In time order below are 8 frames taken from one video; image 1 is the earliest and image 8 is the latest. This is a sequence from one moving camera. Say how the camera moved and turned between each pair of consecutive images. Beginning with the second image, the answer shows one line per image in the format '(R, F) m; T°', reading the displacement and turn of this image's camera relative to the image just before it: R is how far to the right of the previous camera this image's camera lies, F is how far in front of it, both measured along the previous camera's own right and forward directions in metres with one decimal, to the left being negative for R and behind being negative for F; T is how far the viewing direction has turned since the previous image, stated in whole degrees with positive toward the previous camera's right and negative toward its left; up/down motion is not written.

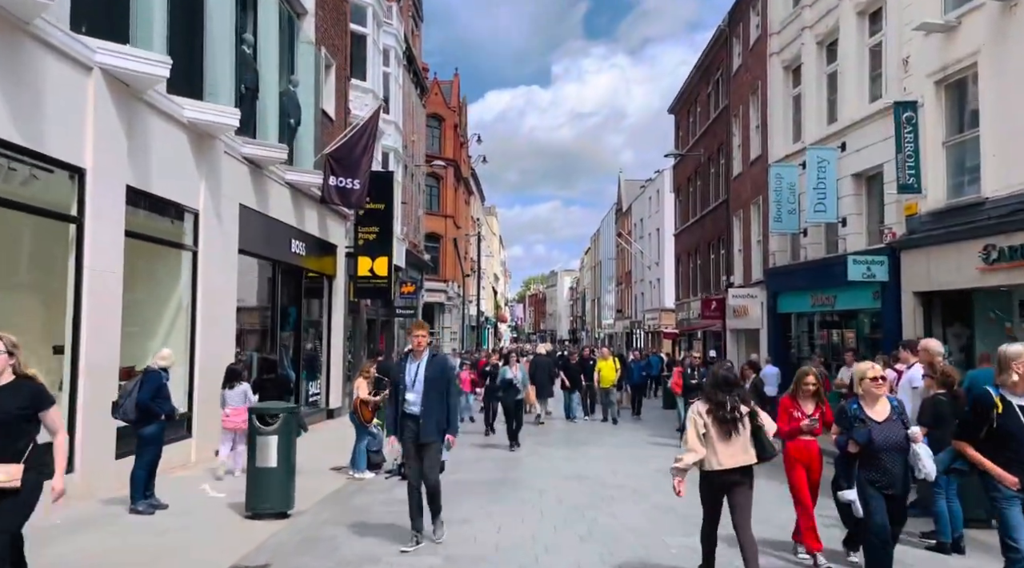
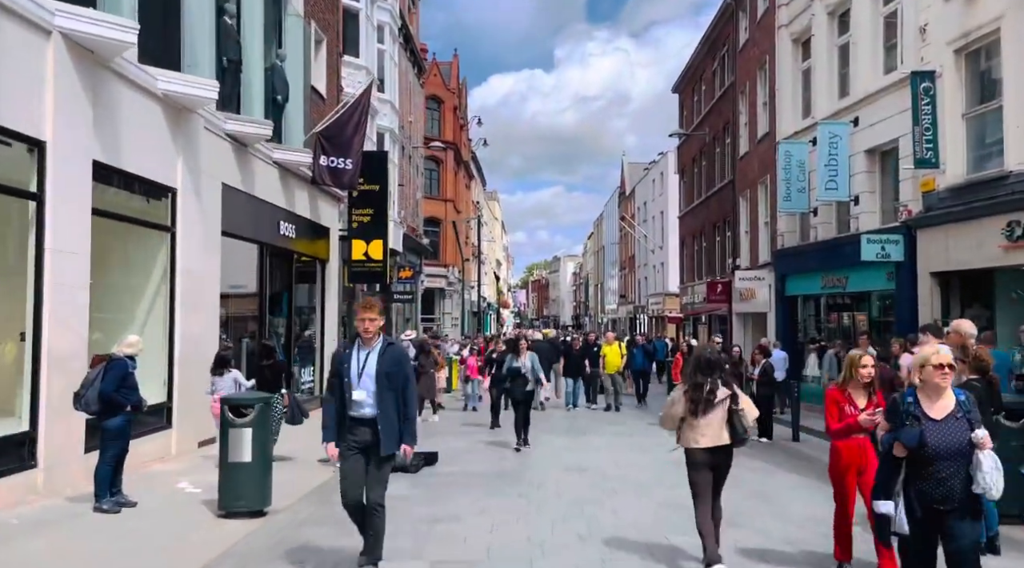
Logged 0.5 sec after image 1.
(+0.1, +0.6) m; 0°
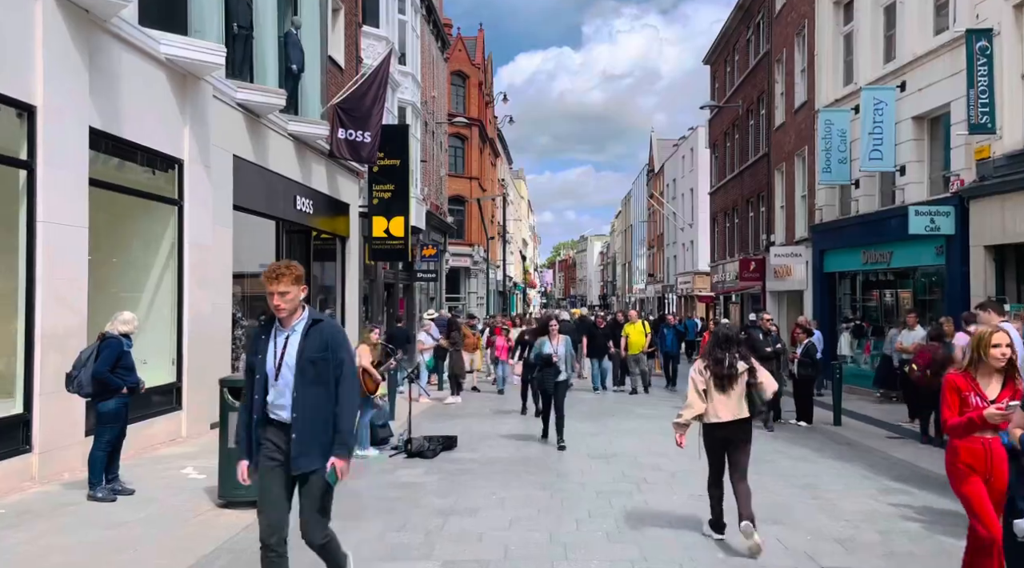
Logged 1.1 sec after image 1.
(0.0, +0.6) m; -2°
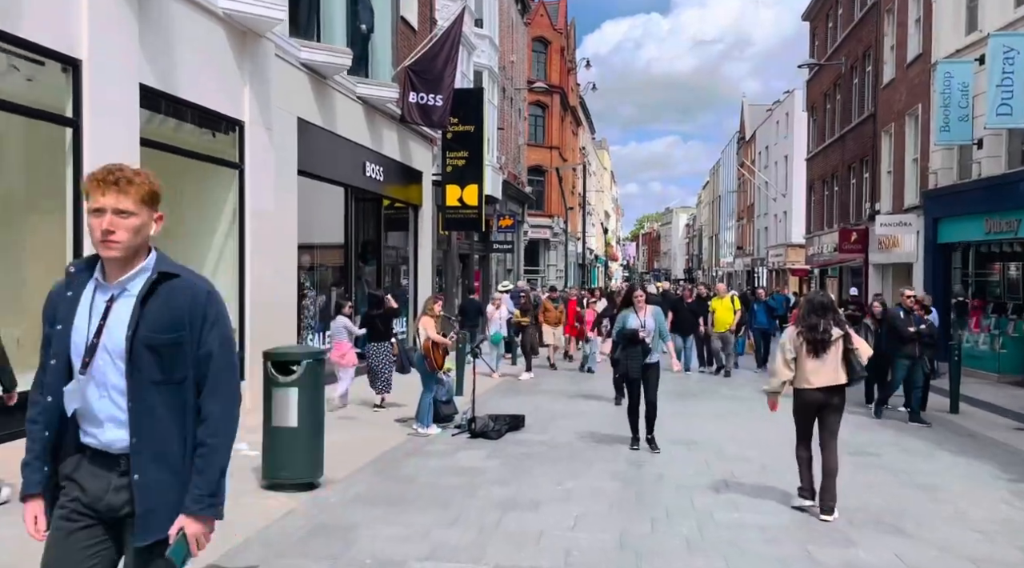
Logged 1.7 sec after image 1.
(+0.1, +0.8) m; -6°
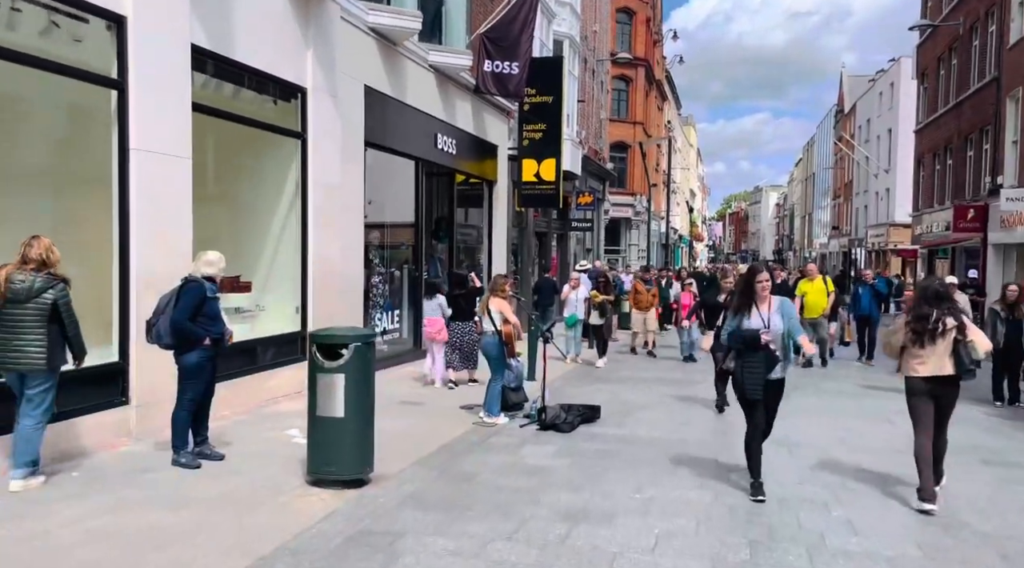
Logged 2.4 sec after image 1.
(+0.1, +0.8) m; -6°
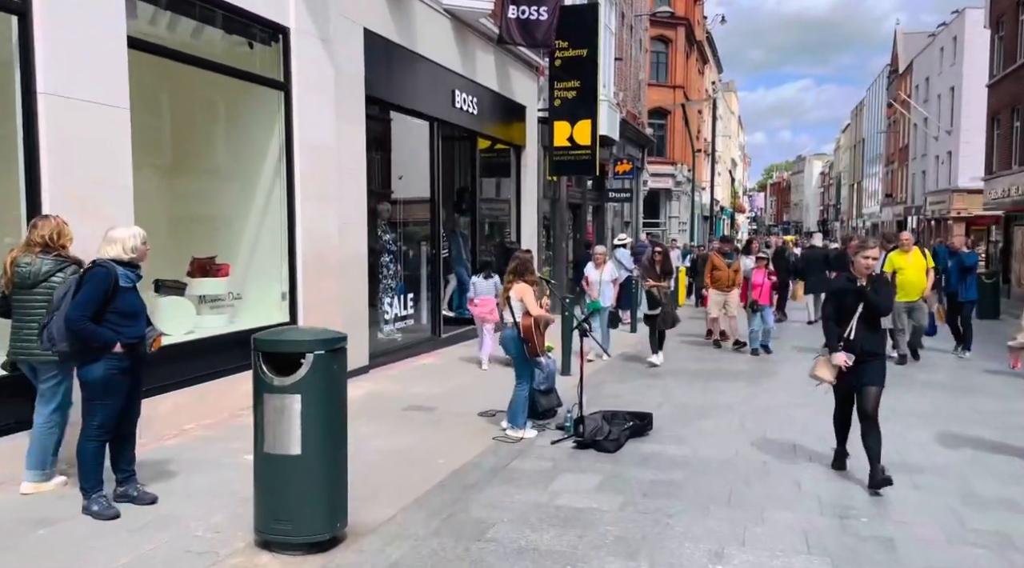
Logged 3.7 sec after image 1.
(+0.1, +1.7) m; -2°
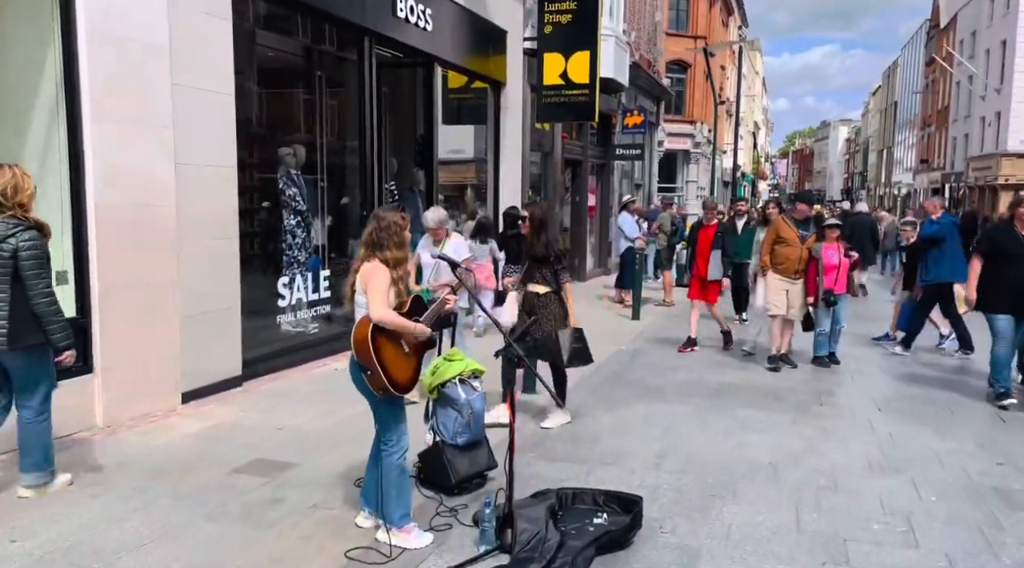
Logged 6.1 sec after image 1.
(+0.6, +3.1) m; -1°
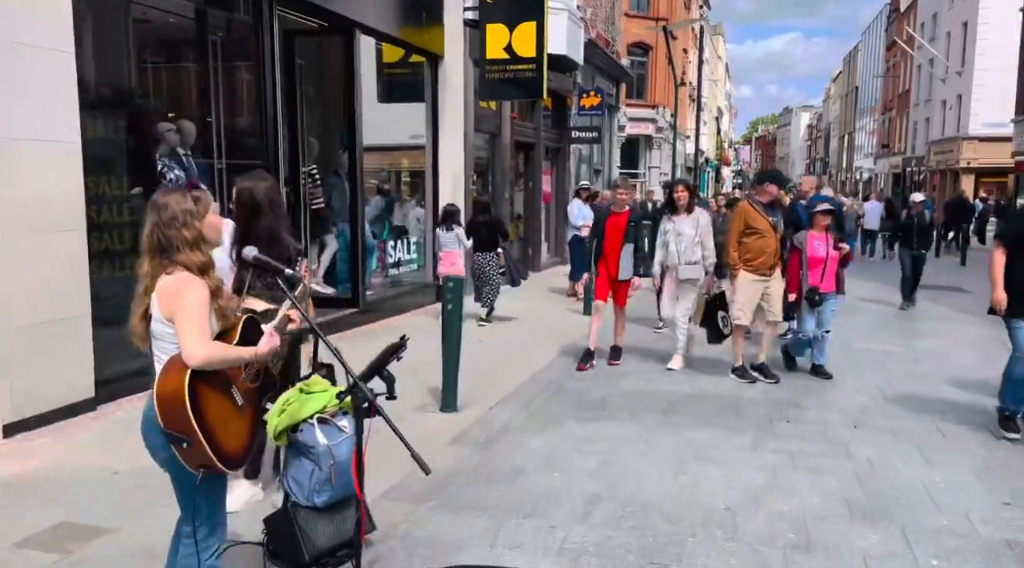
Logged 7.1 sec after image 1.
(+0.4, +1.1) m; +2°
